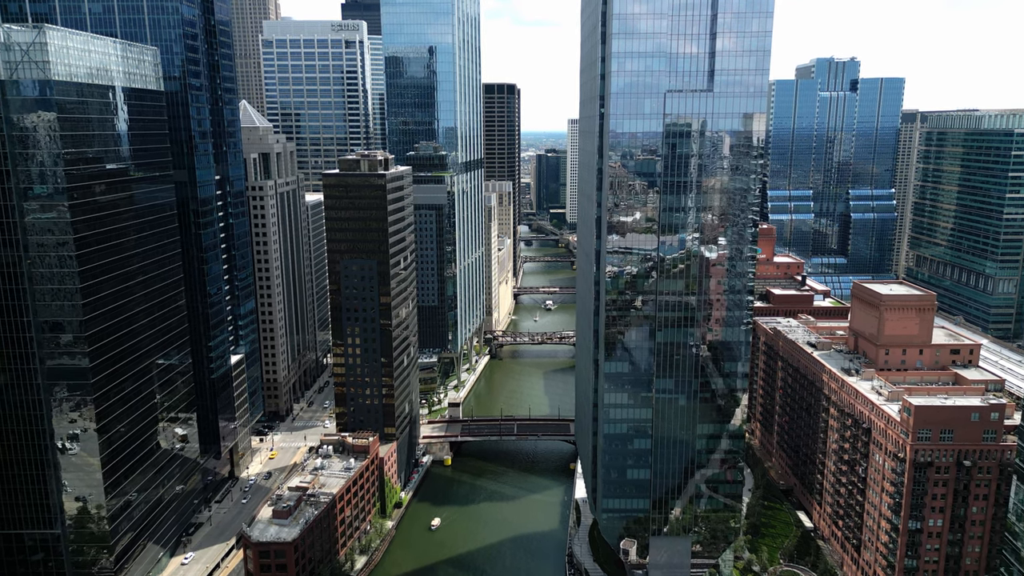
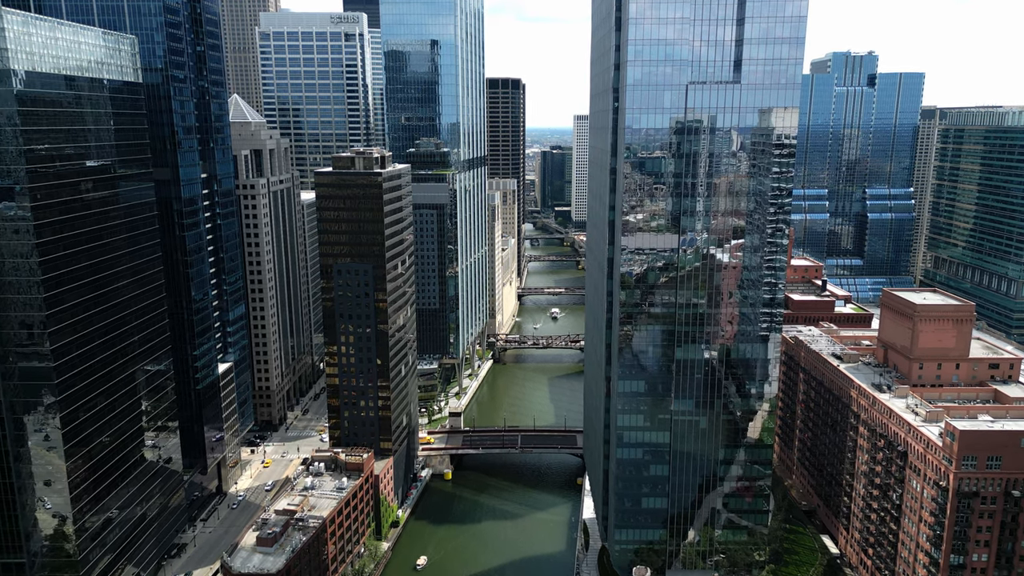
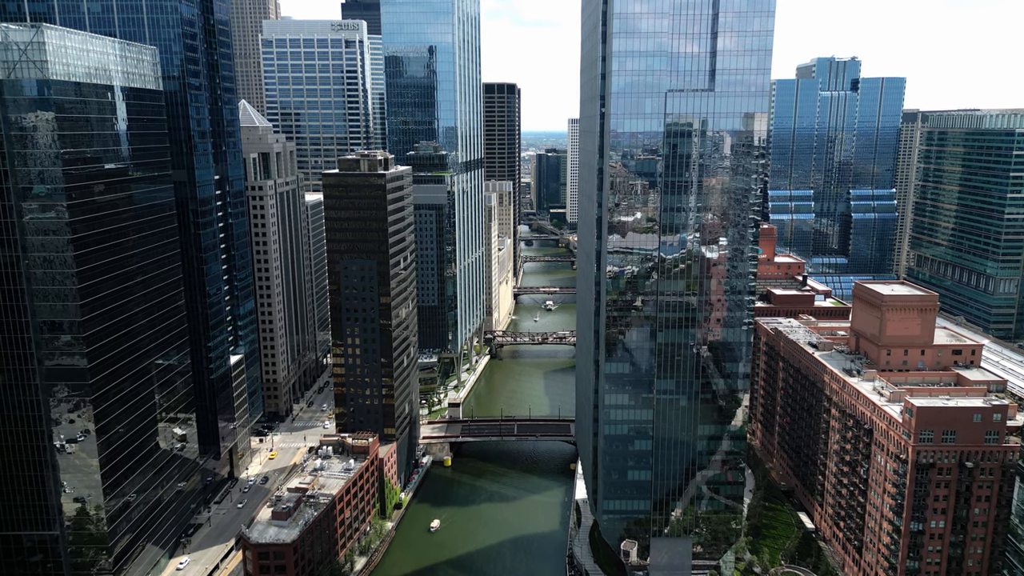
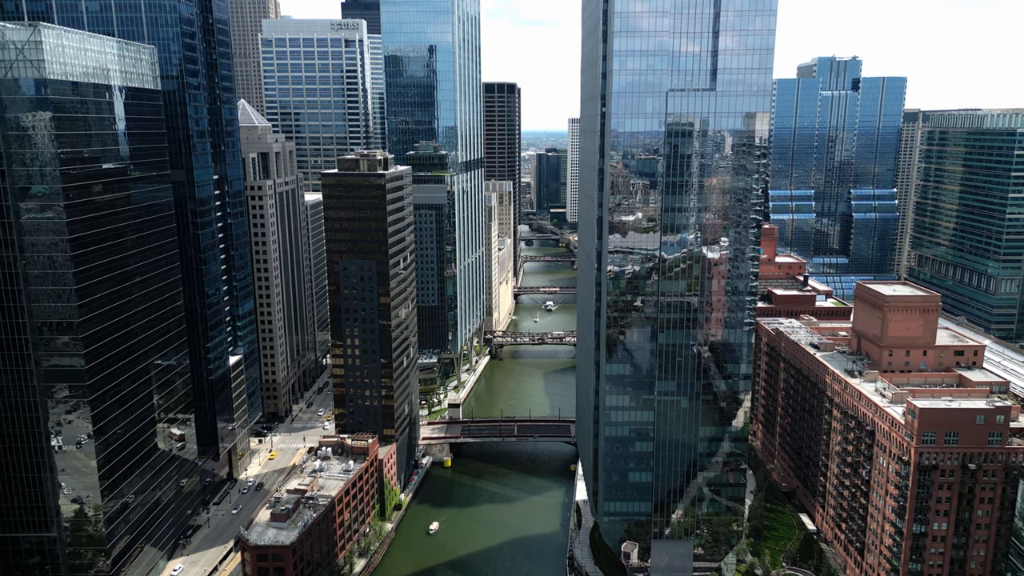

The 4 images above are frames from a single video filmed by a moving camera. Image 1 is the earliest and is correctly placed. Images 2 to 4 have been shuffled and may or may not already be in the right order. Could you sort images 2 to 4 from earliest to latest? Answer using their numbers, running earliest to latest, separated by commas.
3, 4, 2
